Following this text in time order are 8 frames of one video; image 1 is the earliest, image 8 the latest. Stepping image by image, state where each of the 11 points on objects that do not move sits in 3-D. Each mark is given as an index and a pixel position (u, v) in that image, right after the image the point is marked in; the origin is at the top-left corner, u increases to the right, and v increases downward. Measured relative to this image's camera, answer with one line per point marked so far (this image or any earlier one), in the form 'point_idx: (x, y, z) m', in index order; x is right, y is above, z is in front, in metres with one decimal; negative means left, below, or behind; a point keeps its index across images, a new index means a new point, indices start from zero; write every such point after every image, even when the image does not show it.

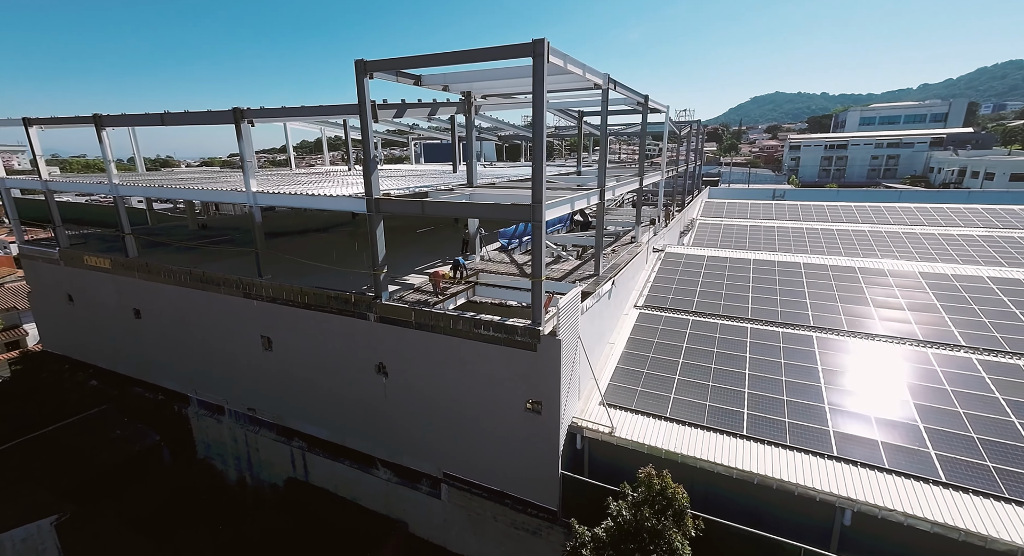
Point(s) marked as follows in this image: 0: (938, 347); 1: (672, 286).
0: (+11.7, -2.0, +13.2) m
1: (+5.8, -0.4, +17.6) m
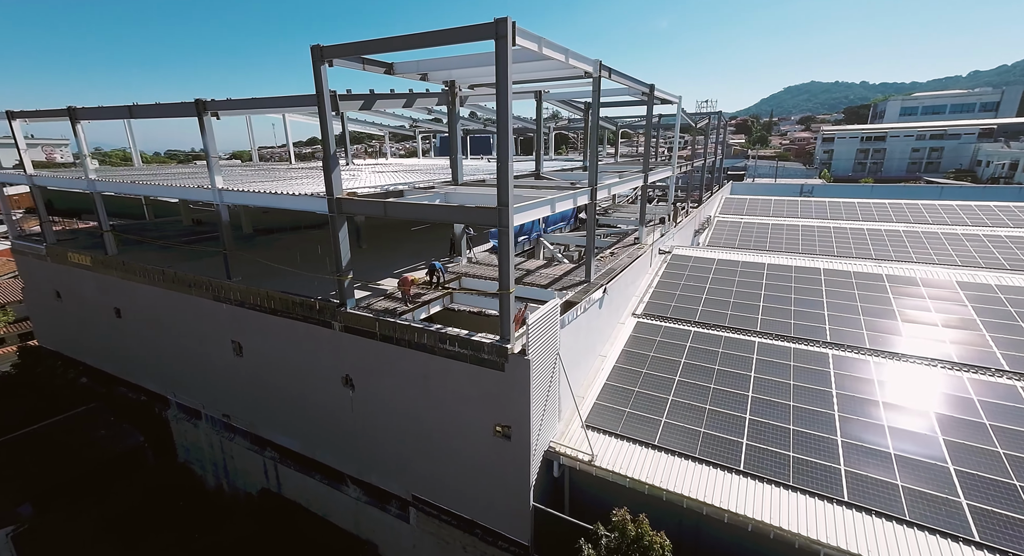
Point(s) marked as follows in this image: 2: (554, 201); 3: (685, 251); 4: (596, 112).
0: (+11.1, -2.3, +11.6) m
1: (+5.5, -0.6, +16.3) m
2: (+0.9, +1.8, +11.3) m
3: (+7.0, +1.1, +19.5) m
4: (+2.1, +4.3, +12.4) m
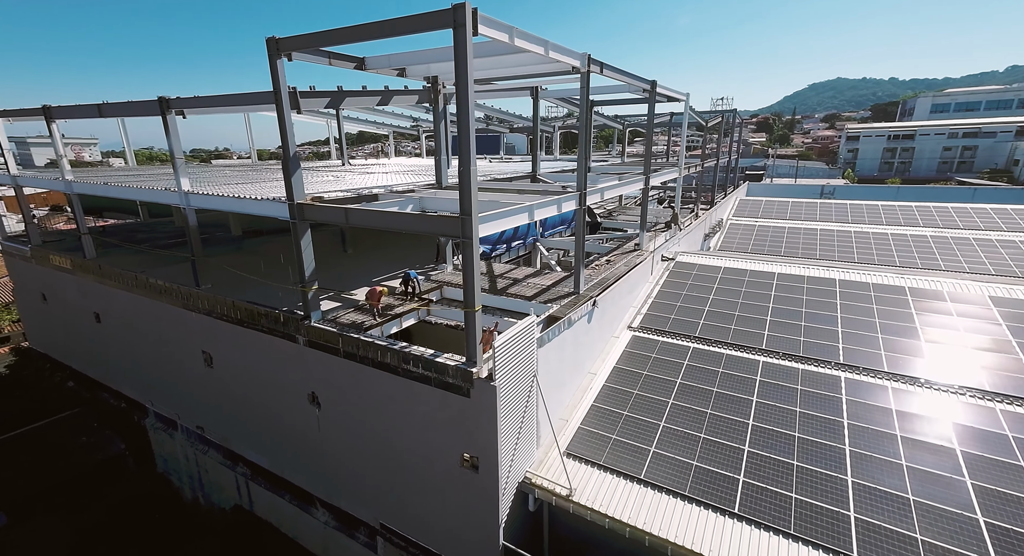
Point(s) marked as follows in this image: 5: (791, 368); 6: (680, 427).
0: (+10.6, -2.7, +10.3) m
1: (+5.2, -0.9, +15.2) m
2: (+0.4, +1.5, +10.3) m
3: (+6.8, +0.8, +18.3) m
4: (+1.7, +4.0, +11.4) m
5: (+7.0, -2.3, +12.0) m
6: (+3.7, -3.3, +10.7) m
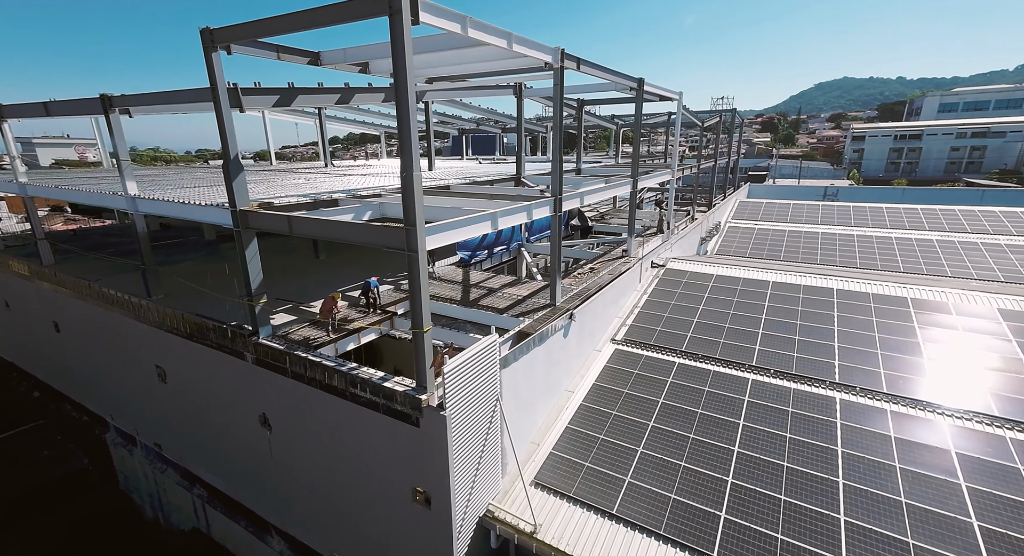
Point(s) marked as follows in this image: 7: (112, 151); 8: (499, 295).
0: (+9.9, -3.0, +9.4) m
1: (+4.5, -1.1, +14.3) m
2: (-0.3, +1.3, +9.5) m
3: (+6.2, +0.5, +17.4) m
4: (+1.0, +3.7, +10.6) m
5: (+6.3, -2.6, +11.1) m
6: (+3.0, -3.6, +9.8) m
7: (-9.1, +2.9, +10.9) m
8: (-0.4, -0.5, +12.6) m
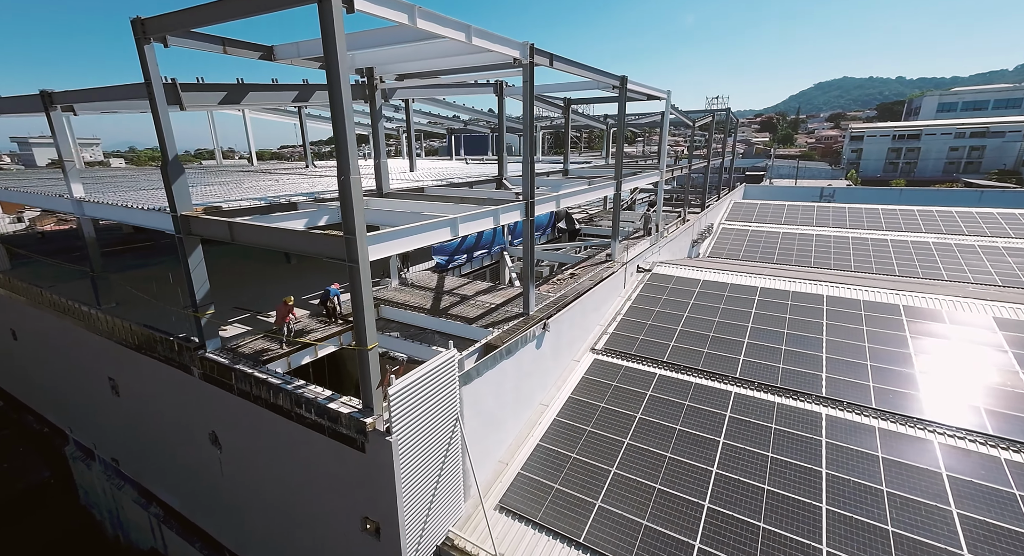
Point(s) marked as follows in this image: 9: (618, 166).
0: (+9.2, -3.1, +8.8) m
1: (+3.8, -1.3, +13.7) m
2: (-1.0, +1.1, +8.9) m
3: (+5.5, +0.4, +16.8) m
4: (+0.3, +3.6, +10.0) m
5: (+5.6, -2.7, +10.5) m
6: (+2.3, -3.8, +9.2) m
7: (-9.8, +2.7, +10.3) m
8: (-1.0, -0.6, +12.0) m
9: (+3.4, +3.6, +15.4) m
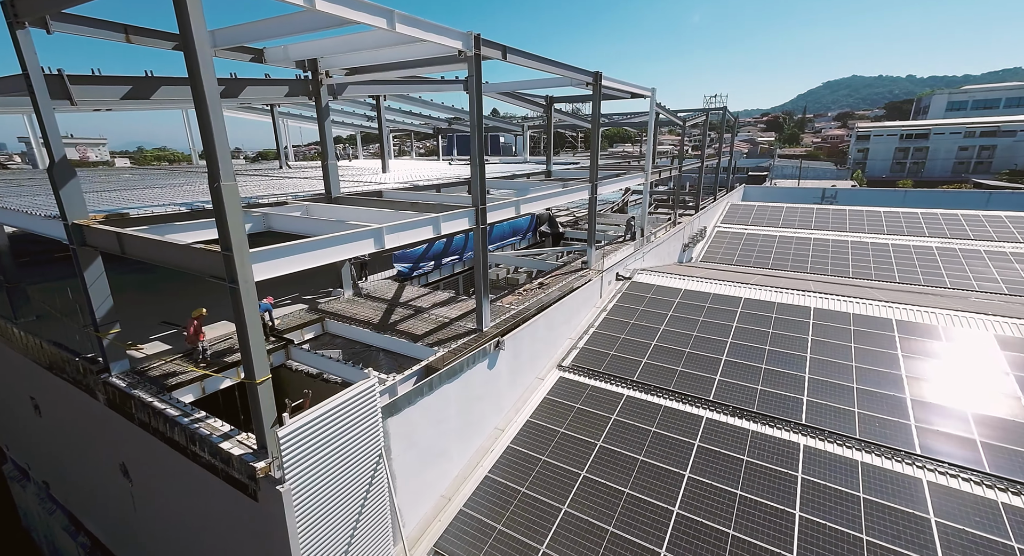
0: (+8.1, -3.4, +7.7) m
1: (+2.8, -1.6, +12.7) m
2: (-2.0, +0.8, +7.9) m
3: (+4.5, +0.1, +15.8) m
4: (-0.7, +3.3, +9.0) m
5: (+4.5, -3.0, +9.4) m
6: (+1.3, -4.1, +8.2) m
7: (-10.8, +2.5, +9.5) m
8: (-2.1, -0.9, +11.1) m
9: (+2.4, +3.3, +14.4) m
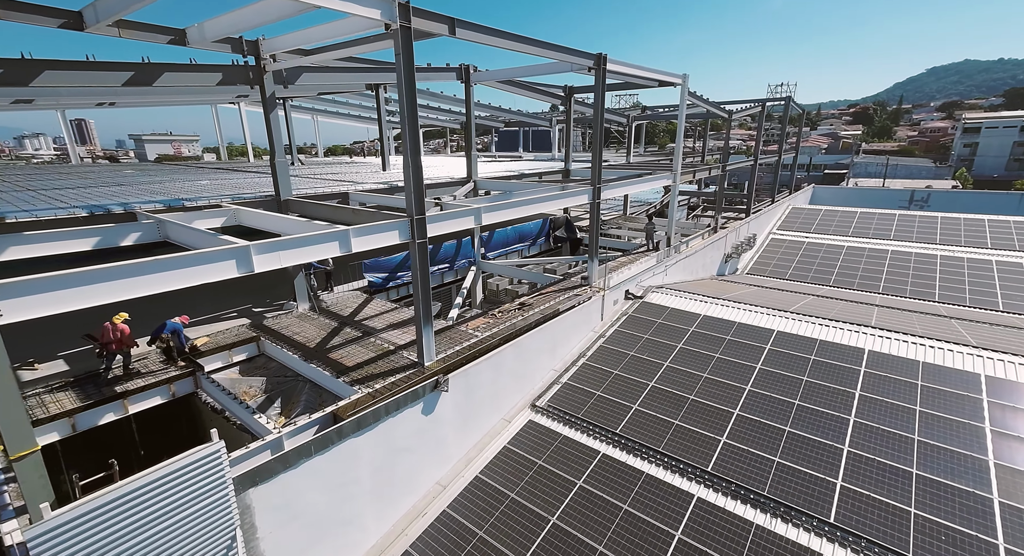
0: (+6.7, -4.2, +4.8) m
1: (+2.1, -2.1, +10.4) m
2: (-3.2, +0.4, +6.3) m
3: (+4.3, -0.5, +13.3) m
4: (-1.7, +2.8, +7.2) m
5: (+3.4, -3.6, +7.0) m
6: (0.0, -4.6, +6.3) m
7: (-11.6, +2.4, +9.0) m
8: (-2.9, -1.3, +9.5) m
9: (+2.2, +2.8, +12.1) m
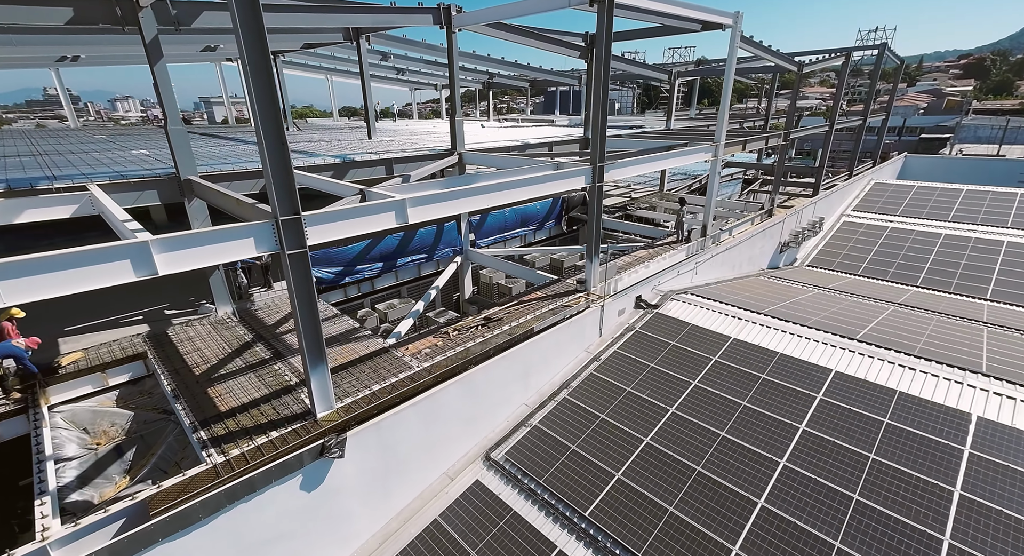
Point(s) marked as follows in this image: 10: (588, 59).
0: (+5.2, -5.0, +1.9) m
1: (+1.3, -2.4, +7.8) m
2: (-4.3, +0.1, +4.1) m
3: (+3.8, -0.6, +10.3) m
4: (-2.7, +2.5, +4.6) m
5: (+2.1, -4.1, +4.4) m
6: (-1.4, -5.0, +4.1) m
7: (-12.4, +2.5, +7.5) m
8: (-3.7, -1.4, +7.3) m
9: (+1.7, +2.7, +9.1) m
10: (+2.5, +7.1, +15.2) m
